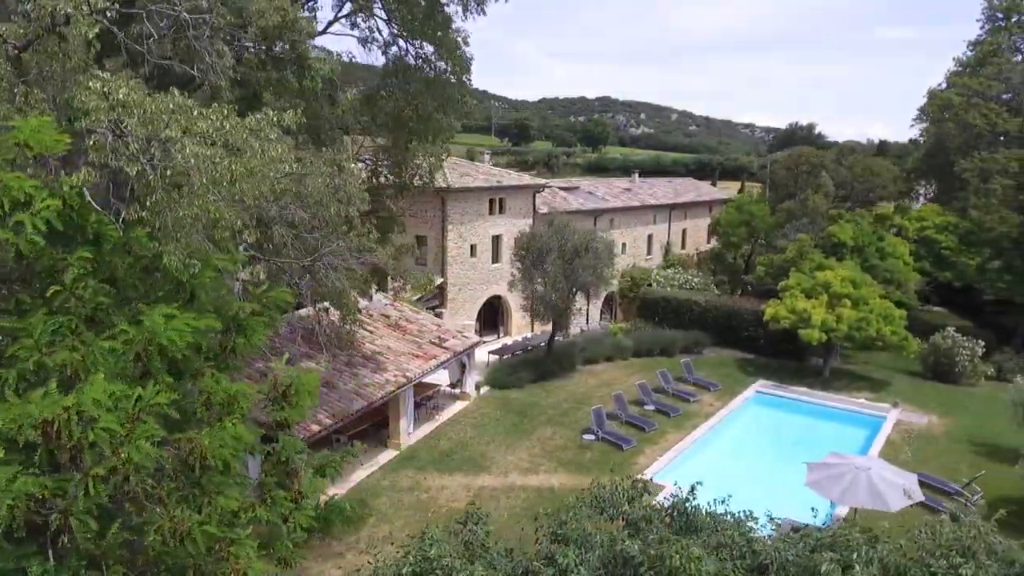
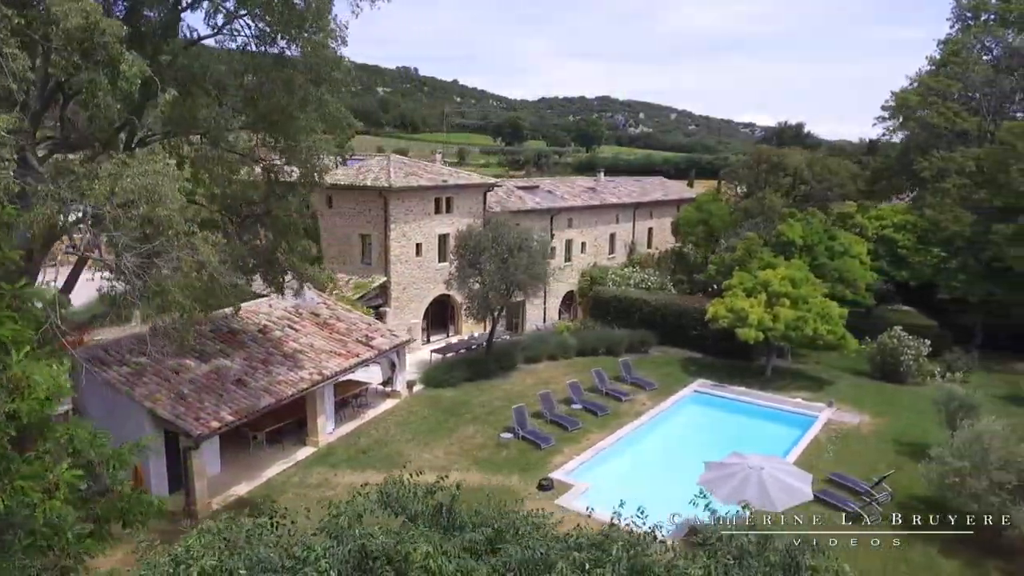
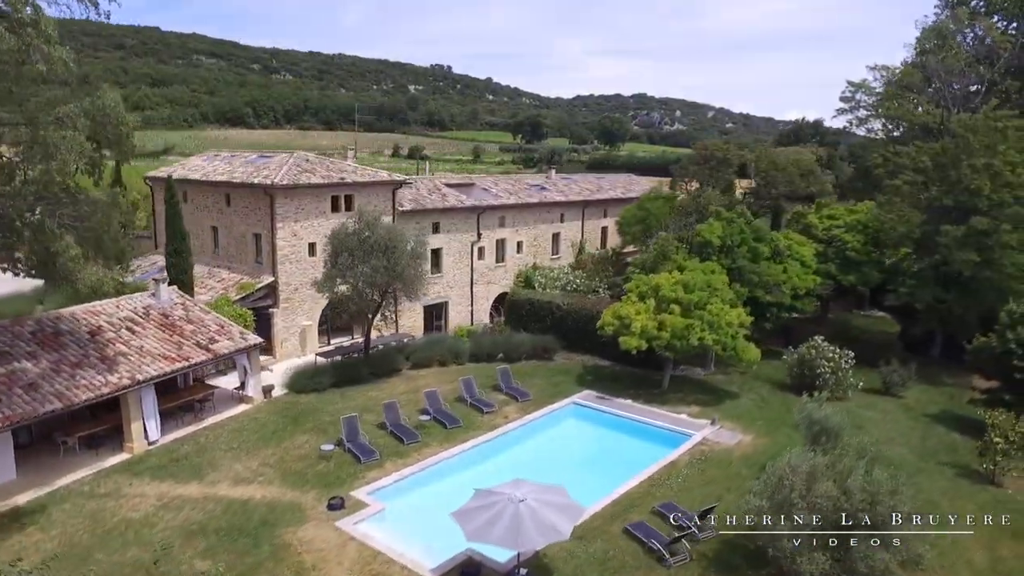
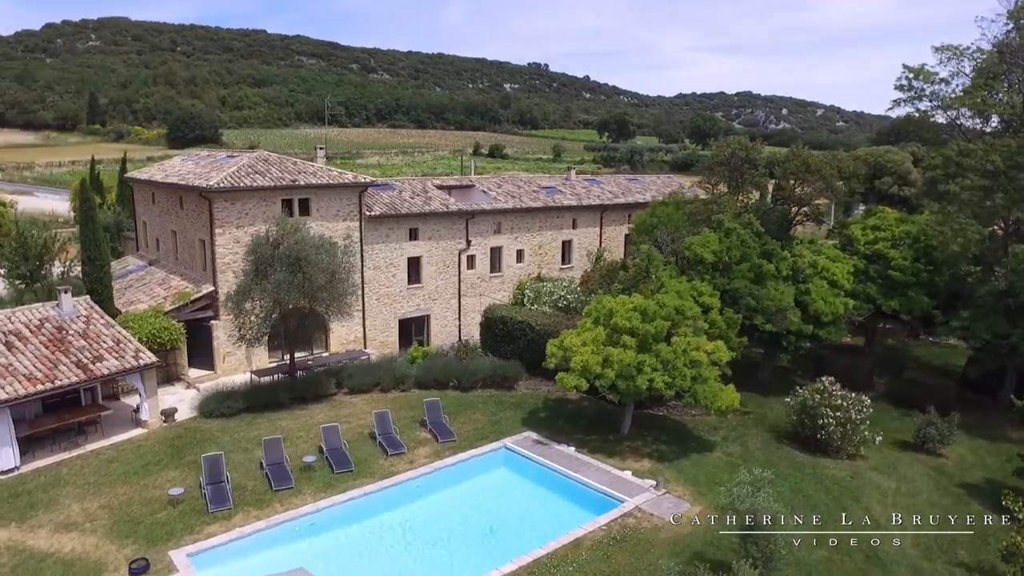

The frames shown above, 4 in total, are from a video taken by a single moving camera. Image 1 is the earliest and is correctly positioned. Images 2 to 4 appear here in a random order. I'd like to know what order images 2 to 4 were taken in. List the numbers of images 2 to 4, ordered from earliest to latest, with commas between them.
2, 3, 4
